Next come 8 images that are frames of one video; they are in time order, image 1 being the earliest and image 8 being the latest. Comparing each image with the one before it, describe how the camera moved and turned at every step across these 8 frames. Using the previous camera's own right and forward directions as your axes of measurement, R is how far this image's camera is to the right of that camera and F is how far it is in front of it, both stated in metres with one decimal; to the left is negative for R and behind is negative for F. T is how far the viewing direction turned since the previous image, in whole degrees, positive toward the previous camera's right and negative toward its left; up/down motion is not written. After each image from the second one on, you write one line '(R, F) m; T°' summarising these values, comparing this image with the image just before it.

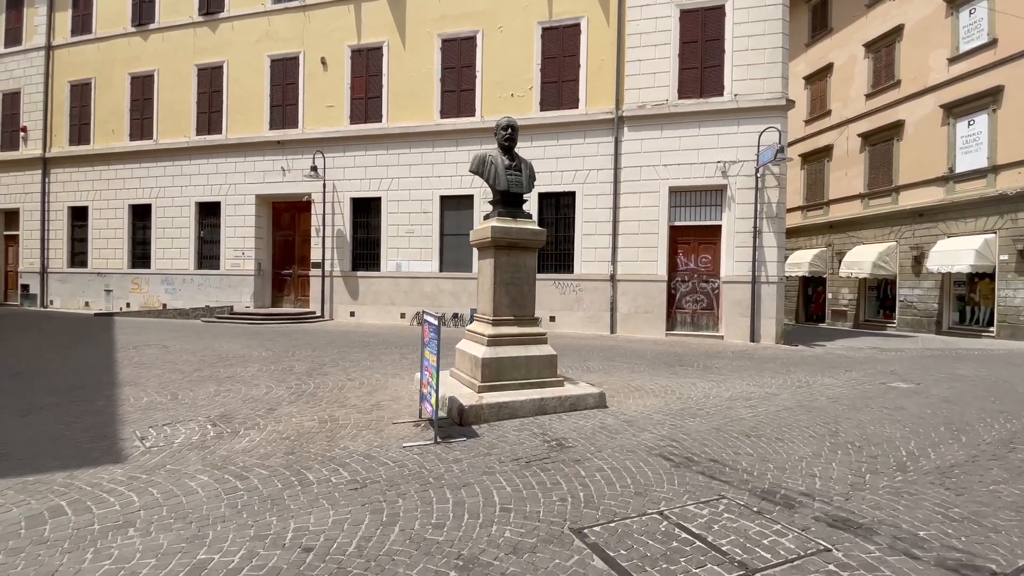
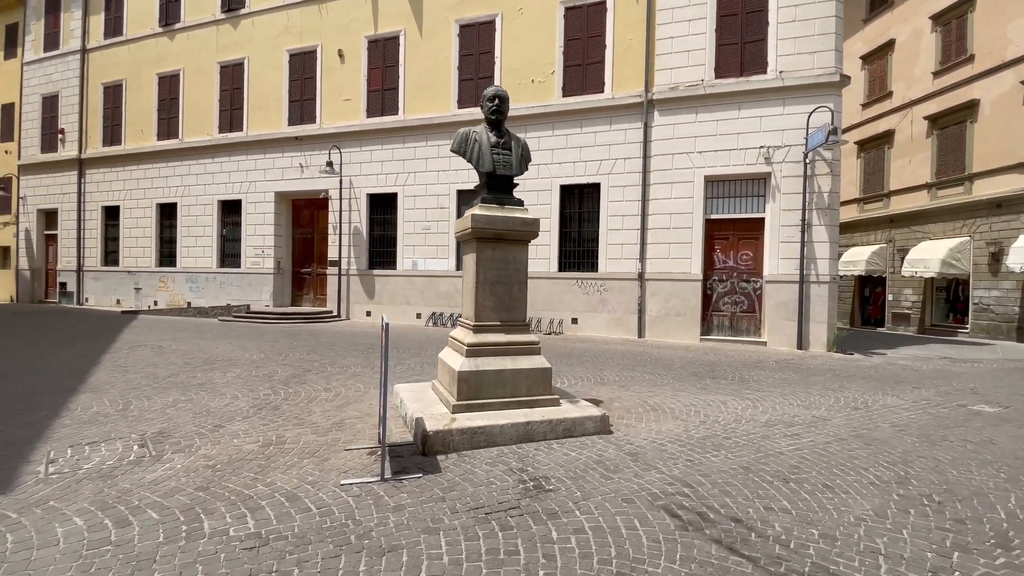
(+0.6, +1.0) m; -5°
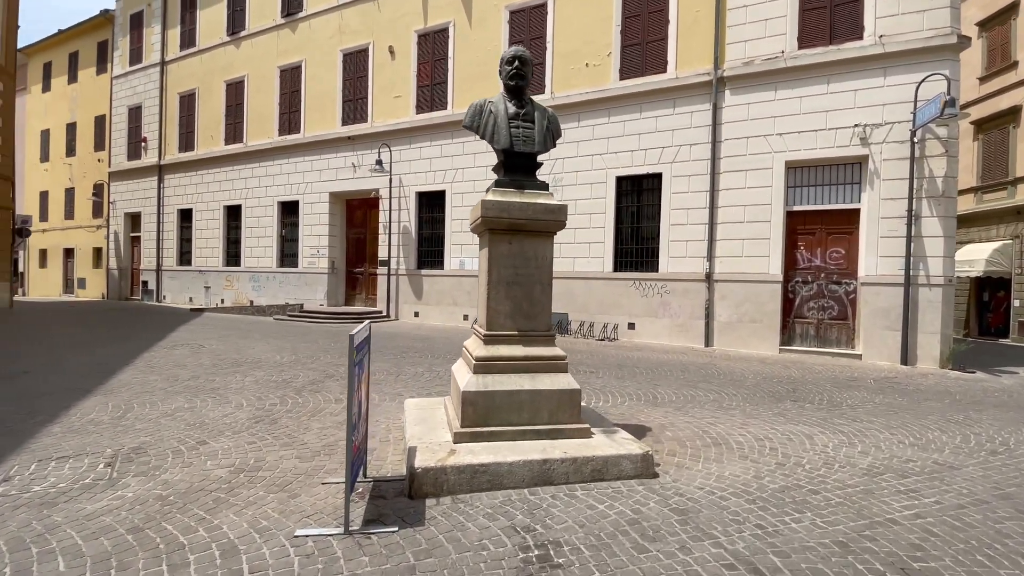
(+0.4, +1.0) m; -8°
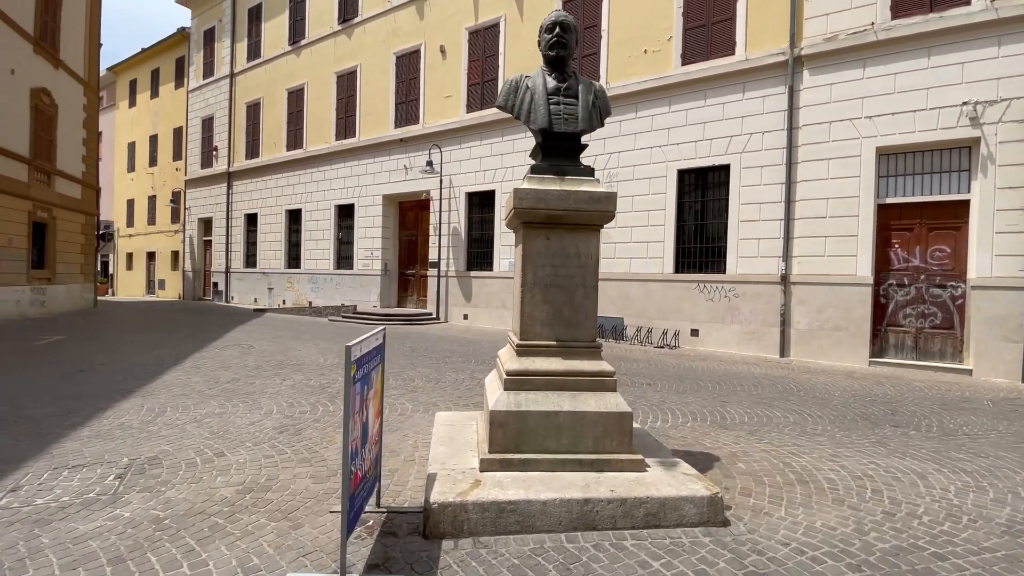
(+0.1, +0.6) m; -7°
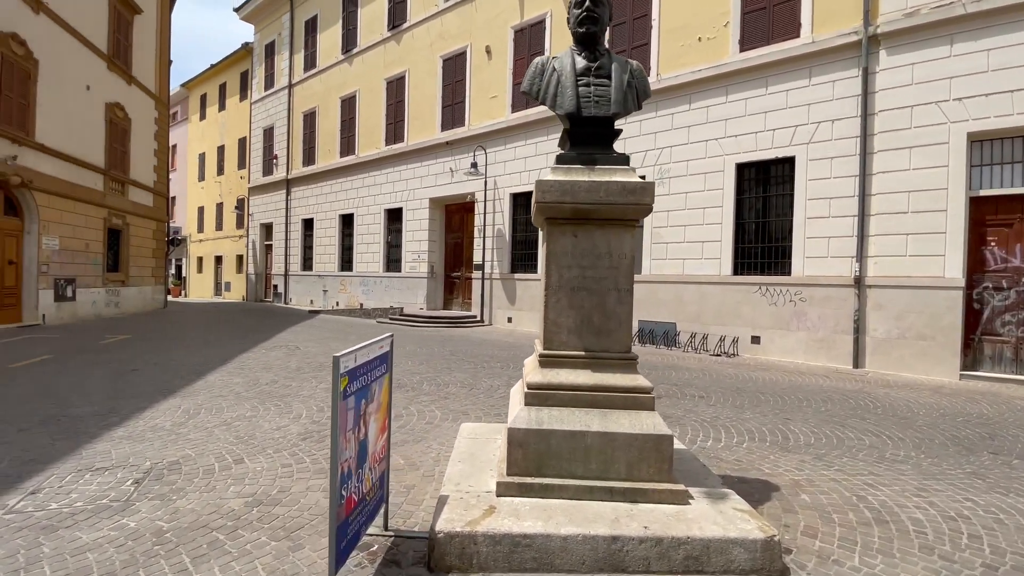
(+0.2, +0.4) m; -6°
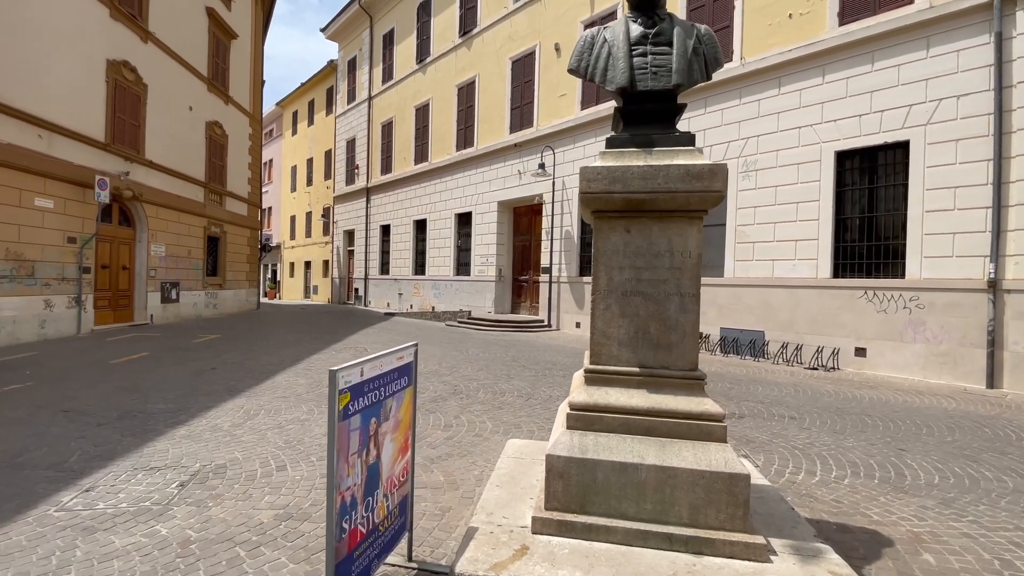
(+0.2, +0.4) m; -9°
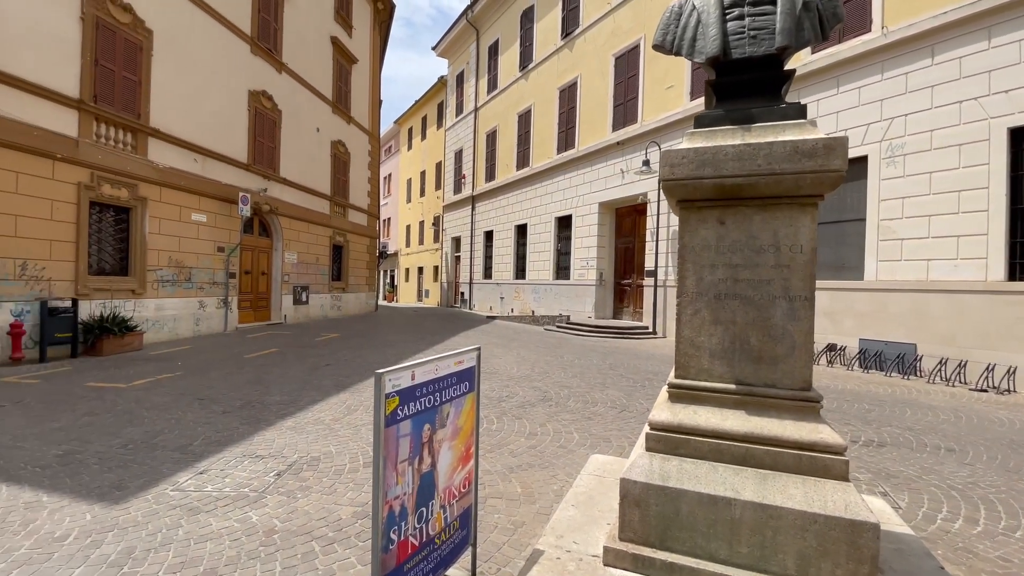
(+0.2, +0.2) m; -12°
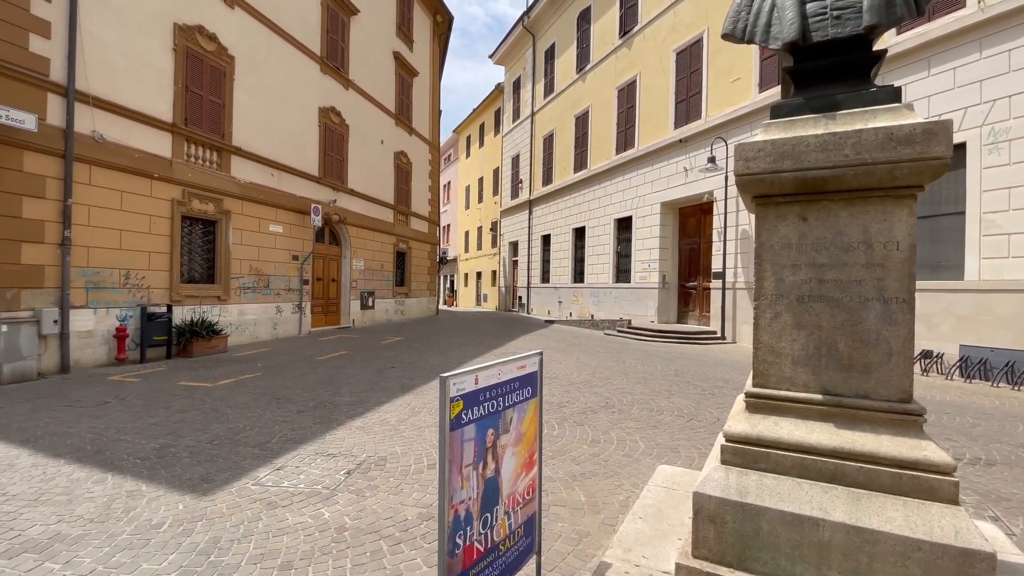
(0.0, 0.0) m; -7°
